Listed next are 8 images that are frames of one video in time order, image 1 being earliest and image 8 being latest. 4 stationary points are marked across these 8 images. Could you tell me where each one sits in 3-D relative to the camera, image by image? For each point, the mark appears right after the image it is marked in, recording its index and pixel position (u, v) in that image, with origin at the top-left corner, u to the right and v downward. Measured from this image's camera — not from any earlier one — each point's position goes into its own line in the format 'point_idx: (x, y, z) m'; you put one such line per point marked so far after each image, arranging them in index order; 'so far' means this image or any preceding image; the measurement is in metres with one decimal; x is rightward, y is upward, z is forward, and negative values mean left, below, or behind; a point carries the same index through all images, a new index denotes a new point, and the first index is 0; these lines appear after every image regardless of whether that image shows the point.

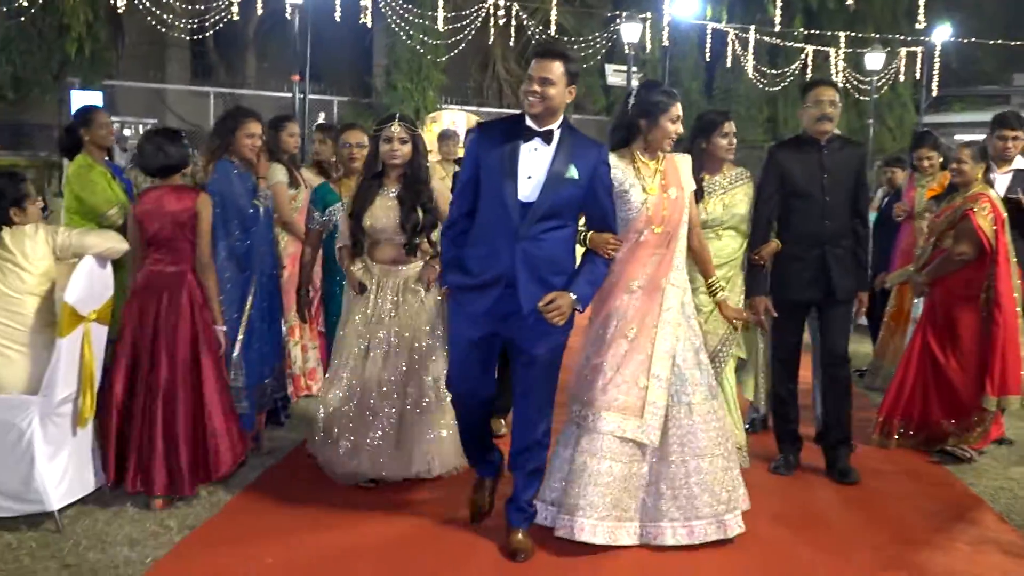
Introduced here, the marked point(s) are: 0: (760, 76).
0: (+3.6, +3.1, +14.2) m
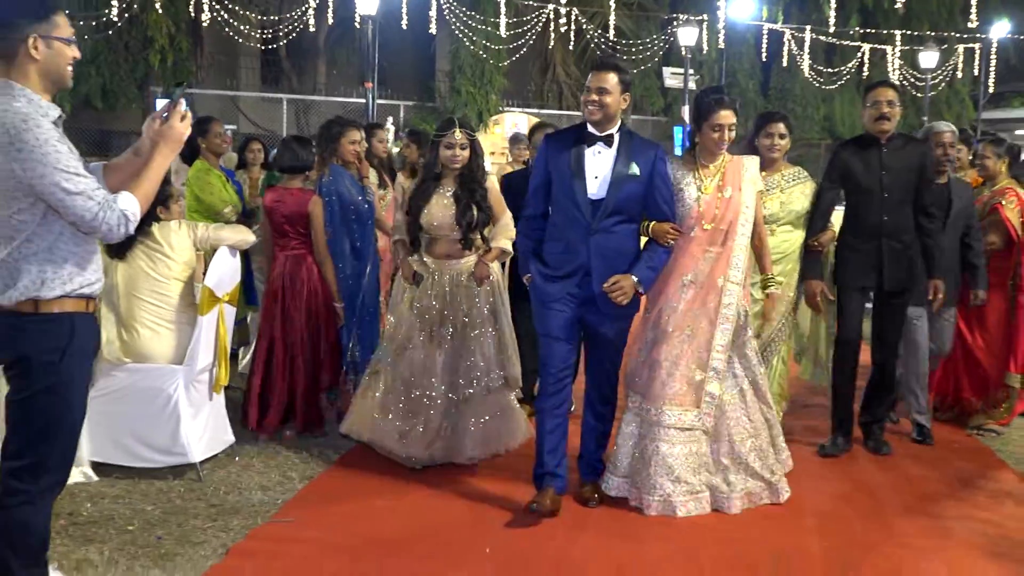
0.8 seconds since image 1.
0: (+4.5, +3.2, +14.4) m
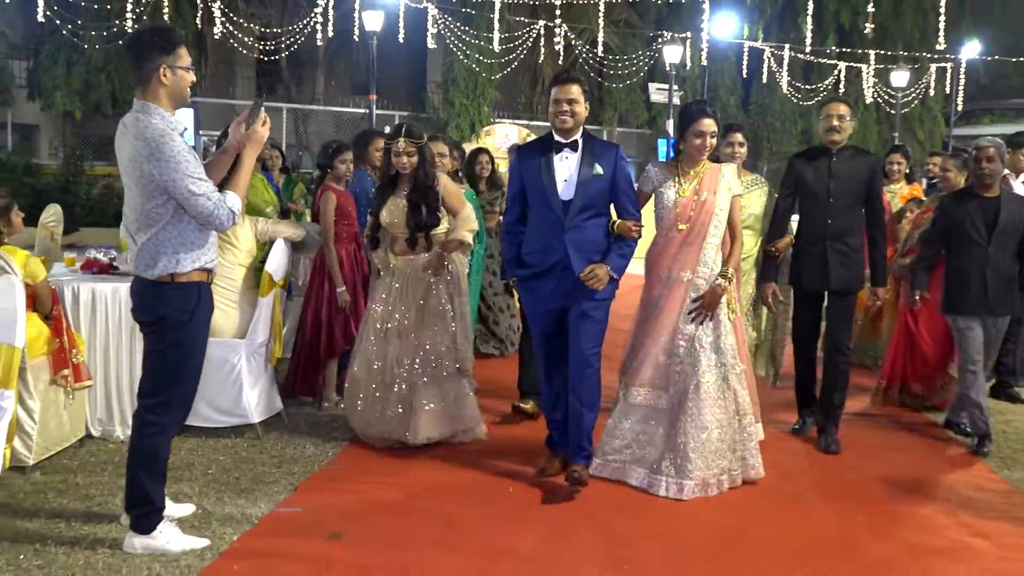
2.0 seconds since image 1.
0: (+4.4, +3.0, +15.0) m
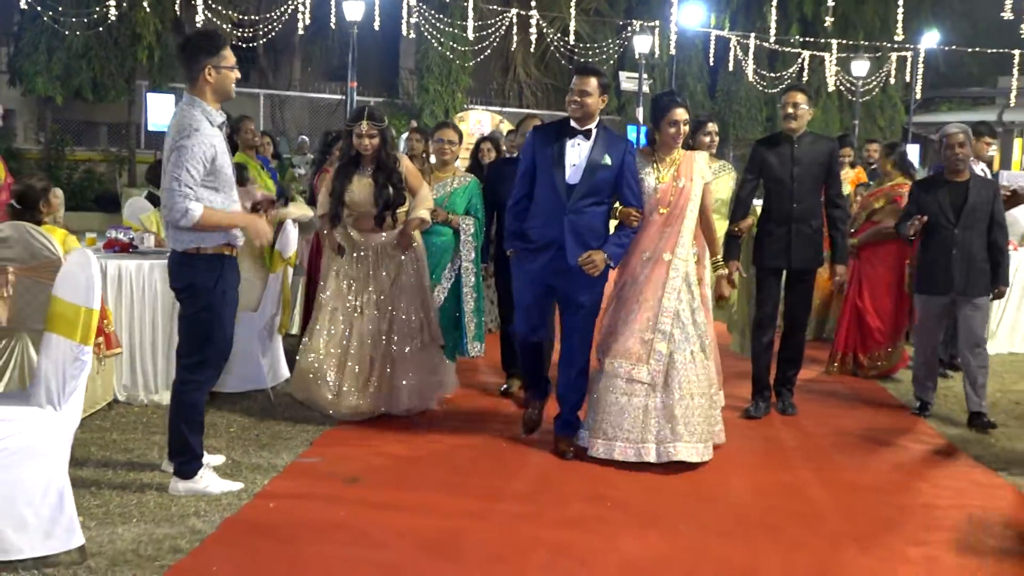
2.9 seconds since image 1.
0: (+3.9, +3.3, +15.5) m
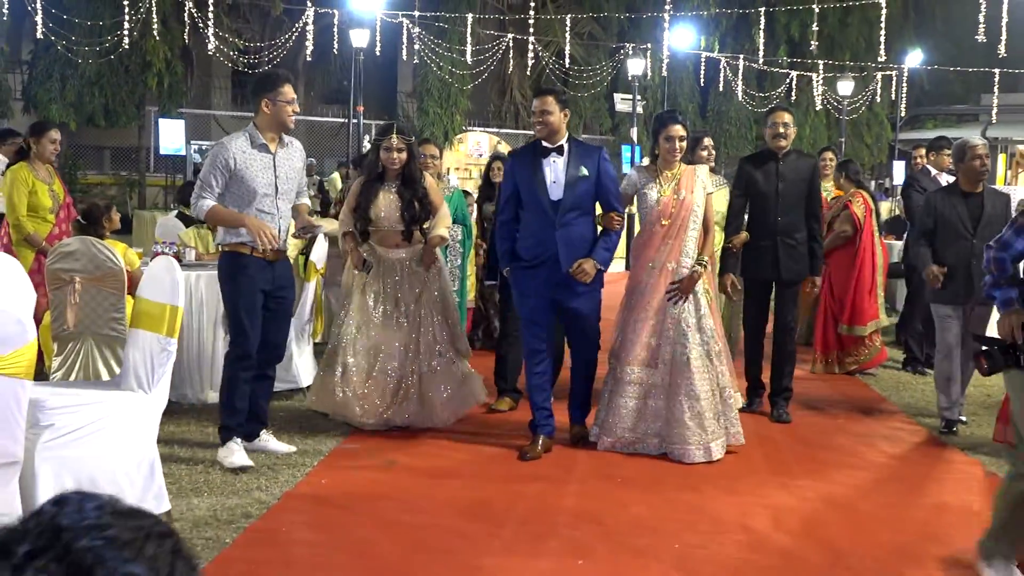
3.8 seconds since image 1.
0: (+3.9, +3.1, +16.0) m
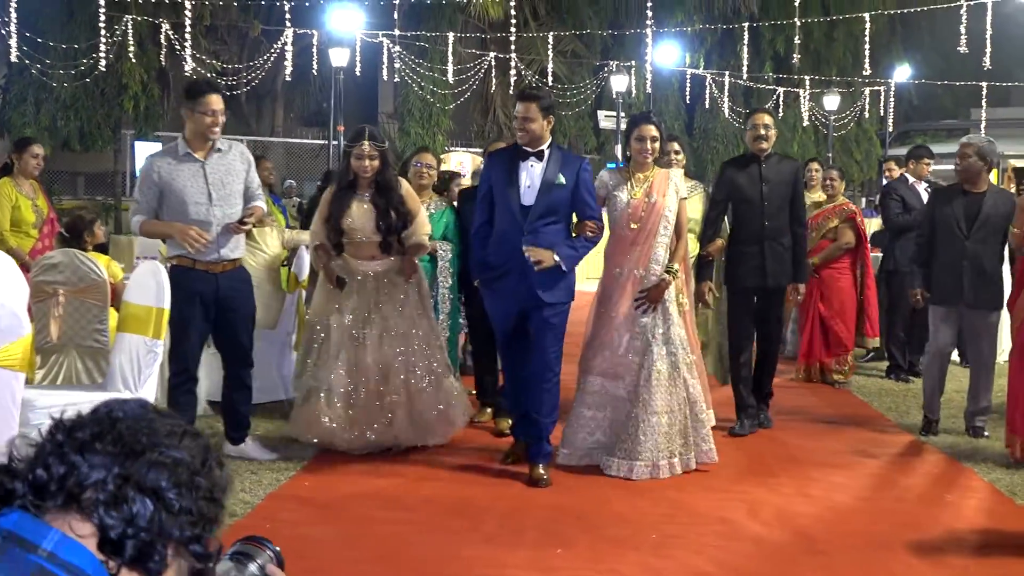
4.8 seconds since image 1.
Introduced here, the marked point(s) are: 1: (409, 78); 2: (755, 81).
0: (+3.6, +2.8, +15.8) m
1: (-1.5, +3.1, +14.3) m
2: (+3.9, +3.3, +15.7) m
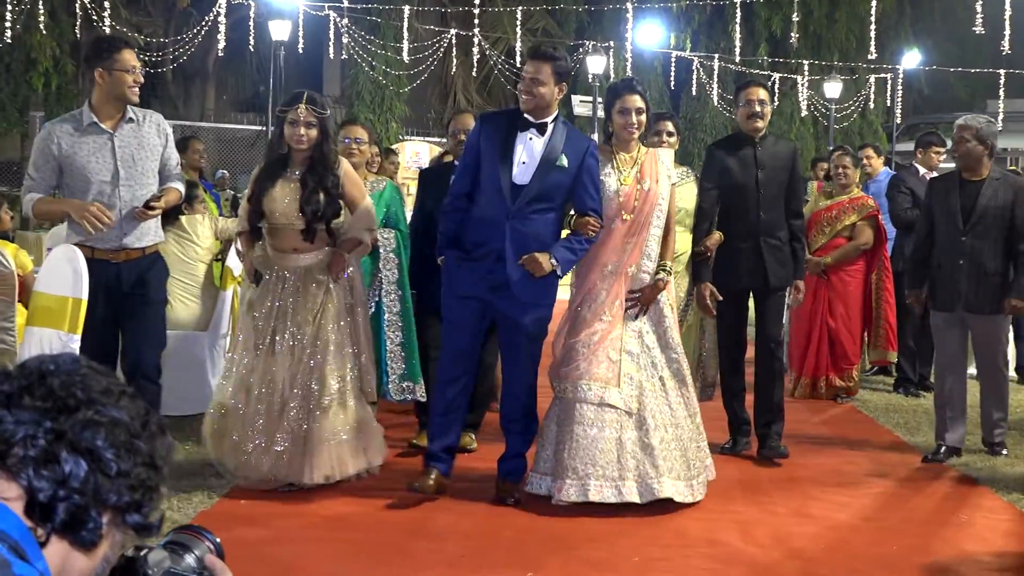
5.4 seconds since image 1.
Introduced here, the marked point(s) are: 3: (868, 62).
0: (+3.1, +2.7, +14.1) m
1: (-2.0, +3.0, +12.7) m
2: (+3.4, +3.2, +14.1) m
3: (+5.2, +3.3, +14.3) m
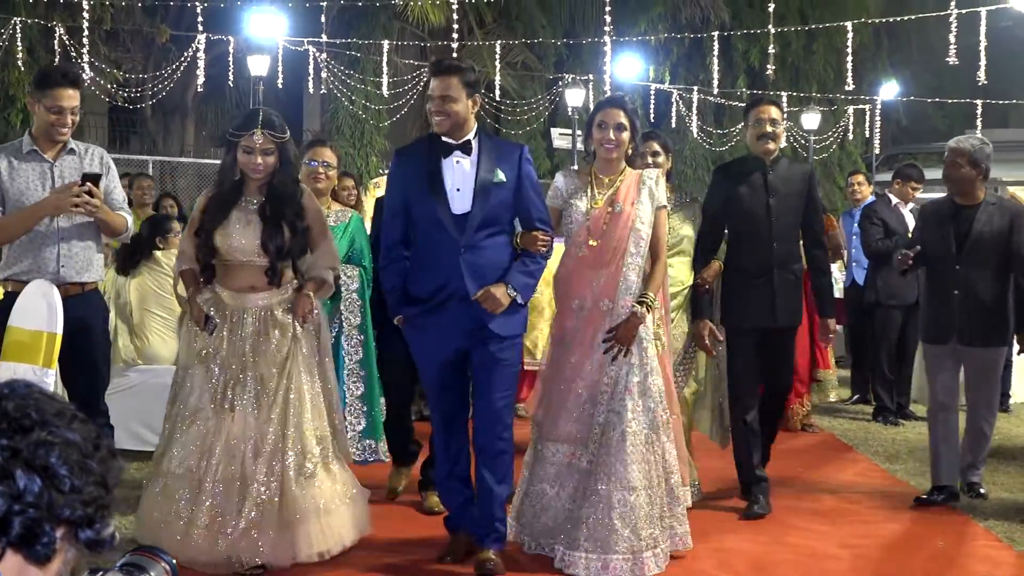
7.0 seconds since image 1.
0: (+2.8, +2.2, +14.2) m
1: (-2.3, +2.6, +12.7) m
2: (+3.1, +2.8, +14.2) m
3: (+4.9, +2.9, +14.3) m
